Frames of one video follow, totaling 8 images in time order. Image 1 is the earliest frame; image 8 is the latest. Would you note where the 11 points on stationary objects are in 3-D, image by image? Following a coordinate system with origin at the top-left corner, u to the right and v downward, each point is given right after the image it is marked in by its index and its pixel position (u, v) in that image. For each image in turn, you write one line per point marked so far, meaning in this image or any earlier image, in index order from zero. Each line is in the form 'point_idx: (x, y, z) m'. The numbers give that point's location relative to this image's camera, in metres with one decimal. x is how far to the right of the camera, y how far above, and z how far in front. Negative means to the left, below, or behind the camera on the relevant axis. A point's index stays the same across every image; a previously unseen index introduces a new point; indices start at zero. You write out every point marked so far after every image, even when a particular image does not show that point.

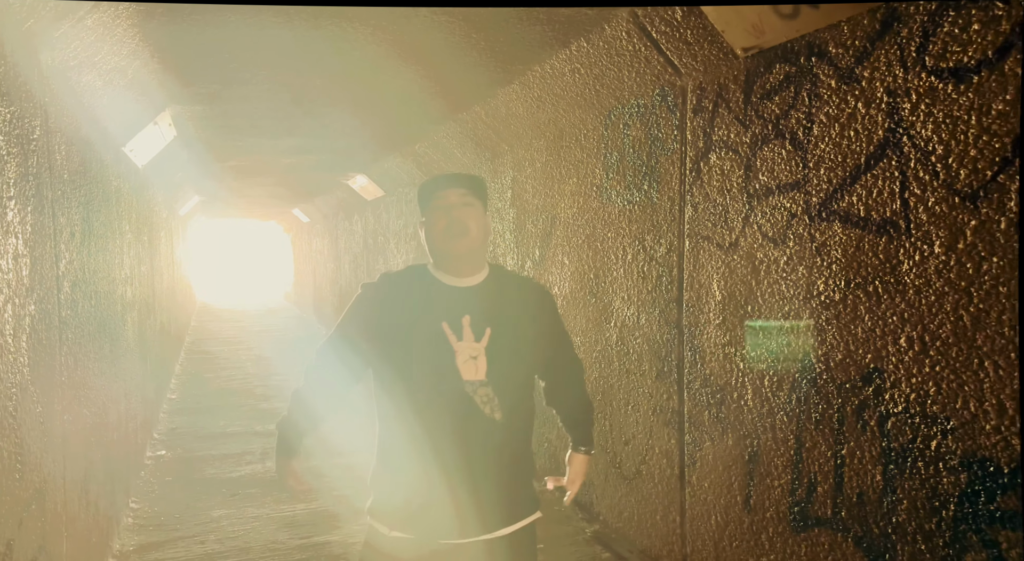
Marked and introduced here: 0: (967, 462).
0: (+1.2, -0.5, +1.9) m
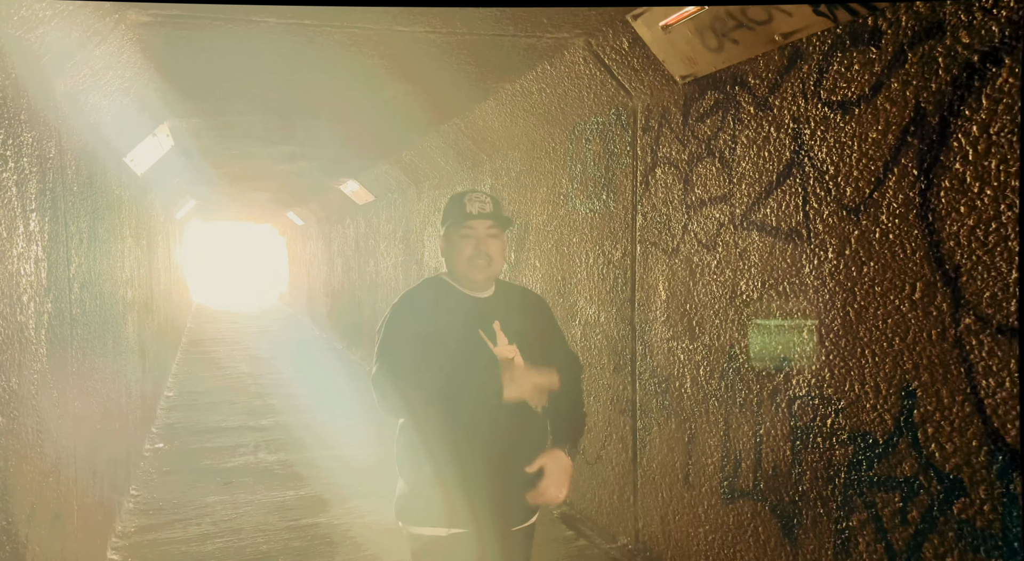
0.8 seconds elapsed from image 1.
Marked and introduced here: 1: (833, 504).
0: (+1.1, -0.5, +2.2) m
1: (+1.1, -0.7, +2.3) m
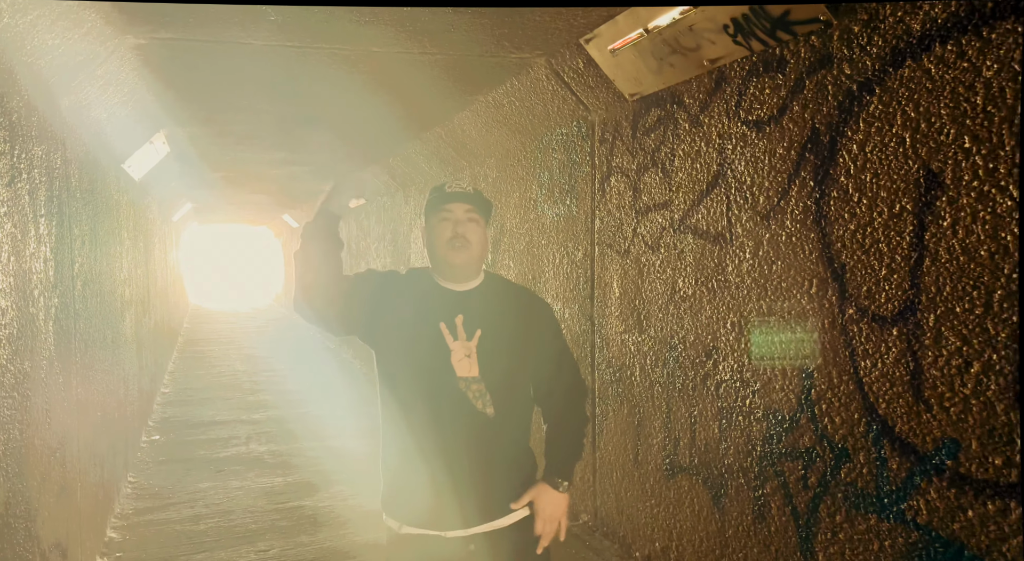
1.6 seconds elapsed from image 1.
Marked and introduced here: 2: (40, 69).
0: (+0.9, -0.5, +2.5) m
1: (+0.9, -0.7, +2.6) m
2: (-1.8, +0.8, +2.6) m
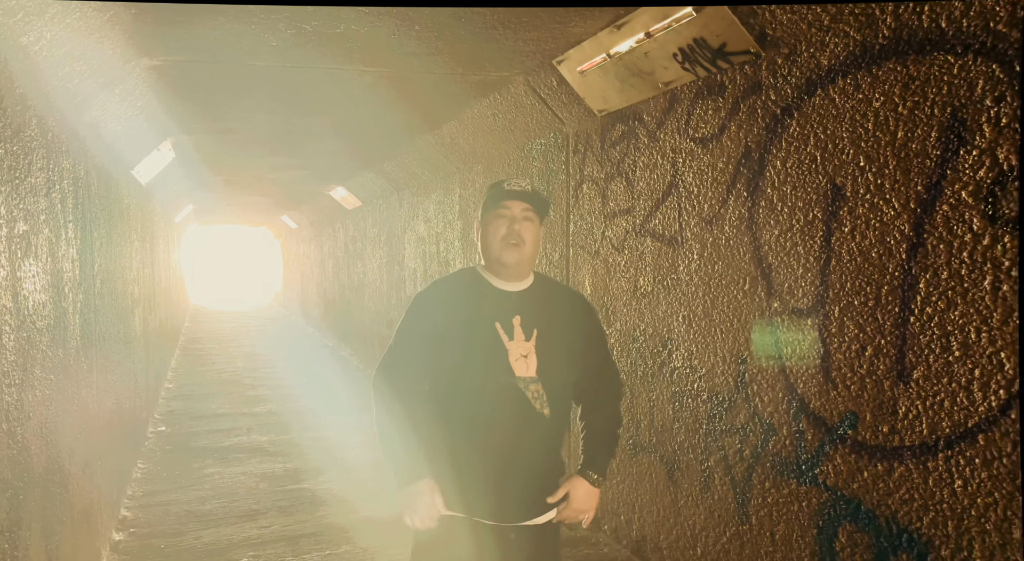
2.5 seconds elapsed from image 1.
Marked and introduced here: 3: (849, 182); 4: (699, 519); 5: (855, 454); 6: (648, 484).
0: (+0.8, -0.5, +2.8) m
1: (+0.8, -0.7, +2.9) m
2: (-1.9, +0.8, +2.9) m
3: (+1.1, +0.3, +2.2) m
4: (+0.8, -1.0, +2.9) m
5: (+1.1, -0.5, +2.2) m
6: (+0.6, -1.0, +3.3) m
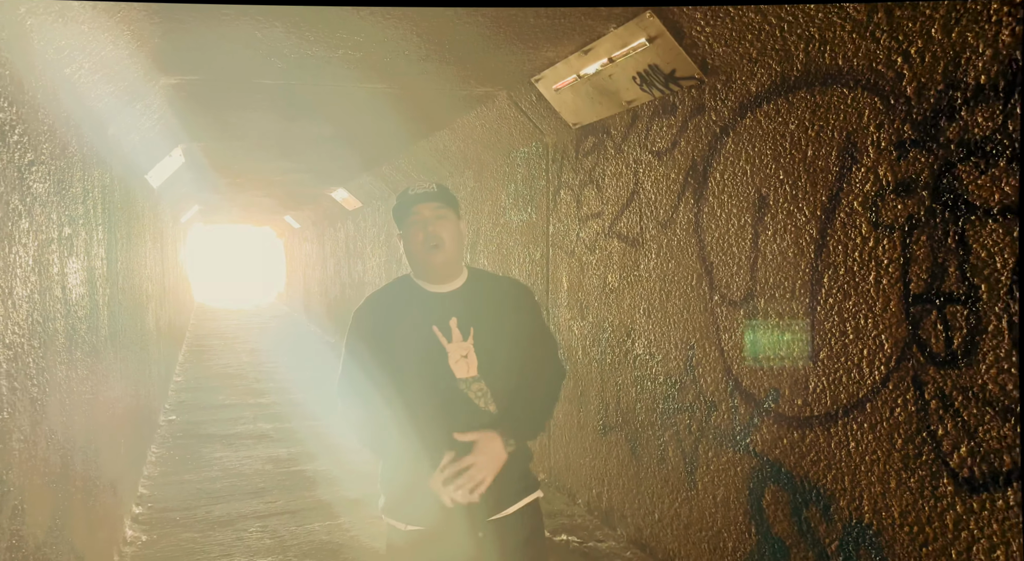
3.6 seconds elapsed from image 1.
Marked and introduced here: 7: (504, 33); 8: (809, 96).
0: (+0.7, -0.5, +3.2) m
1: (+0.7, -0.7, +3.3) m
2: (-2.0, +0.8, +3.3) m
3: (+1.0, +0.3, +2.5) m
4: (+0.7, -1.0, +3.3) m
5: (+1.0, -0.5, +2.5) m
6: (+0.5, -1.0, +3.6) m
7: (0.0, +1.2, +3.3) m
8: (+1.0, +0.6, +2.3) m
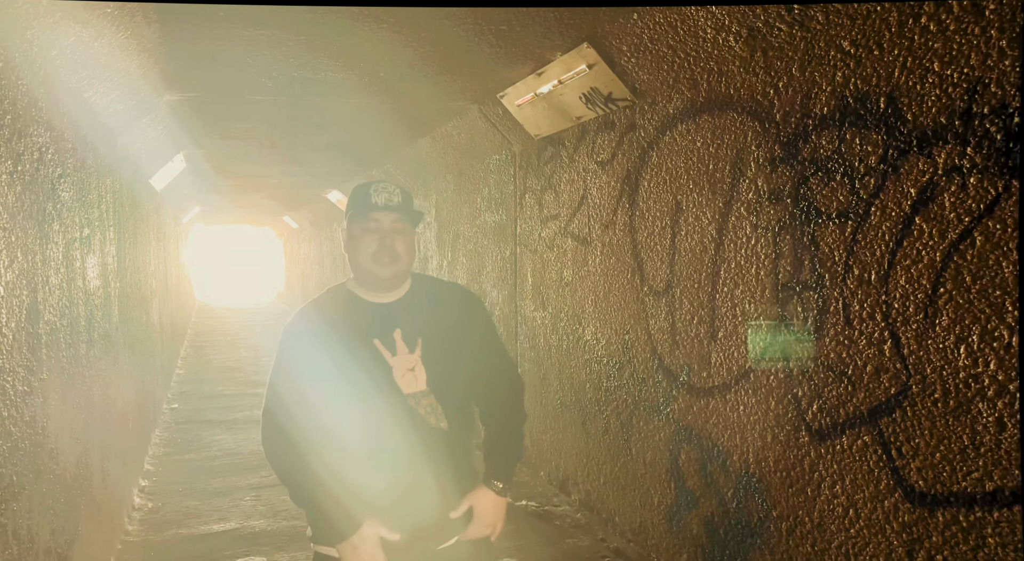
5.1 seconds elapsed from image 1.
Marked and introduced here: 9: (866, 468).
0: (+0.5, -0.4, +3.7) m
1: (+0.5, -0.7, +3.7) m
2: (-2.2, +0.8, +3.8) m
3: (+0.8, +0.4, +3.0) m
4: (+0.5, -1.0, +3.7) m
5: (+0.8, -0.5, +3.0) m
6: (+0.3, -0.9, +4.1) m
7: (-0.2, +1.2, +3.7) m
8: (+0.8, +0.7, +2.8) m
9: (+1.1, -0.6, +2.1) m
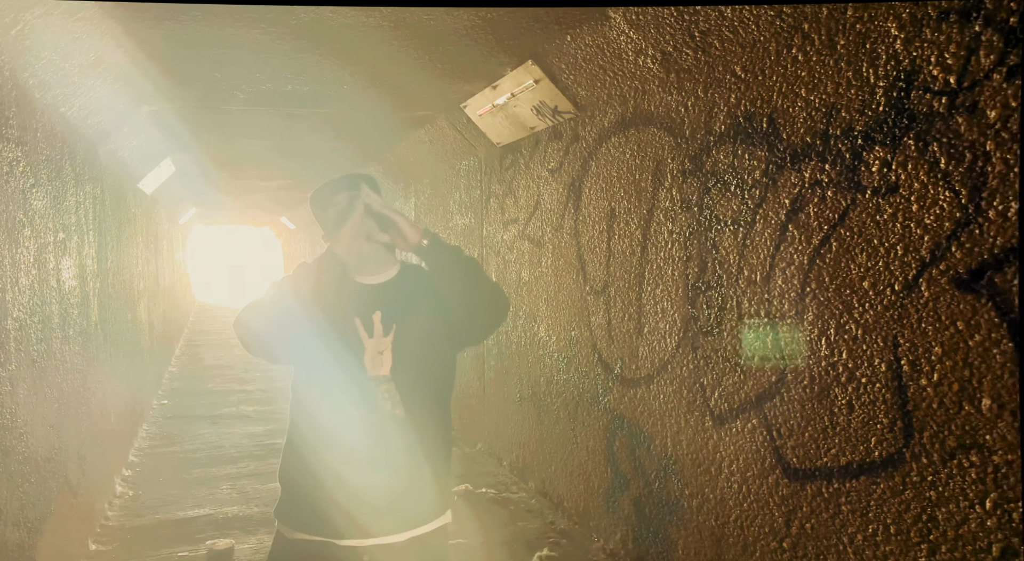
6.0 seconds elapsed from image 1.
0: (+0.3, -0.4, +3.9) m
1: (+0.2, -0.7, +4.0) m
2: (-2.5, +0.8, +4.0) m
3: (+0.5, +0.4, +3.3) m
4: (+0.2, -1.0, +4.0) m
5: (+0.5, -0.5, +3.3) m
6: (+0.1, -0.9, +4.4) m
7: (-0.5, +1.2, +4.0) m
8: (+0.6, +0.7, +3.1) m
9: (+0.9, -0.6, +2.4) m
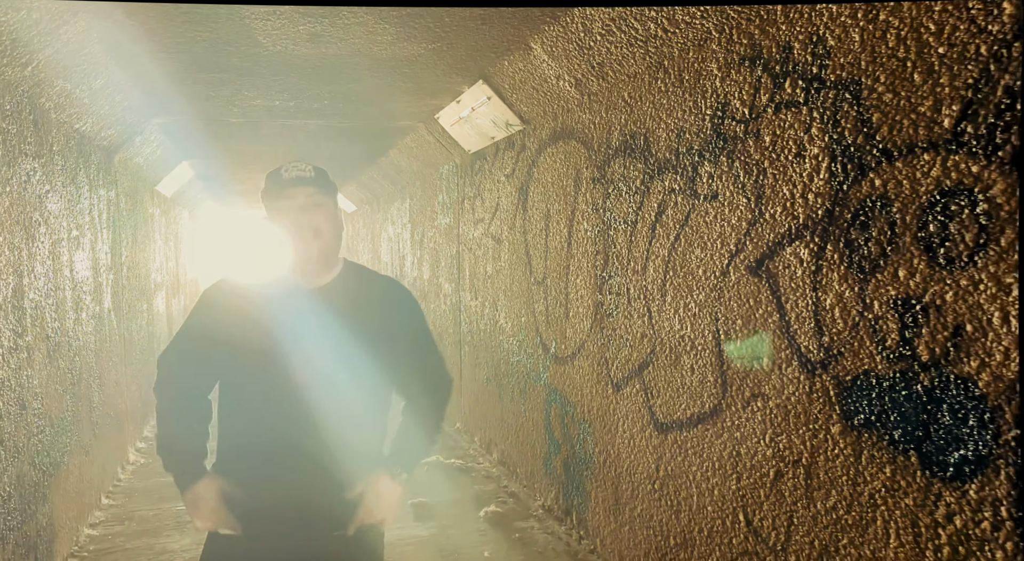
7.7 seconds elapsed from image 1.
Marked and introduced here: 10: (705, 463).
0: (0.0, -0.4, +4.4) m
1: (0.0, -0.6, +4.5) m
2: (-2.7, +0.9, +4.6) m
3: (+0.2, +0.4, +3.8) m
4: (0.0, -0.9, +4.5) m
5: (+0.2, -0.5, +3.8) m
6: (-0.2, -0.9, +4.9) m
7: (-0.8, +1.3, +4.5) m
8: (+0.3, +0.7, +3.6) m
9: (+0.5, -0.5, +2.9) m
10: (+0.7, -0.7, +2.4) m
